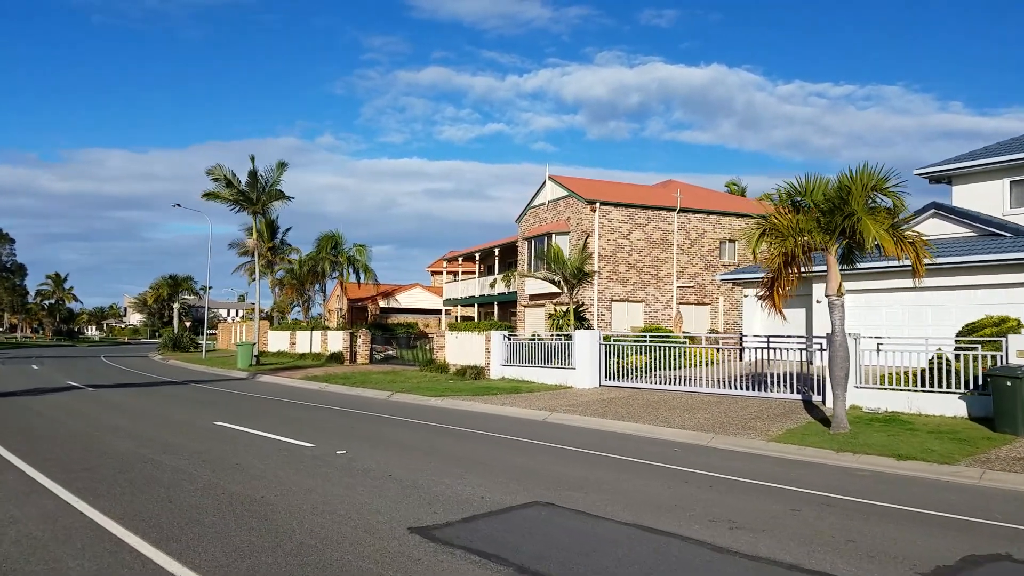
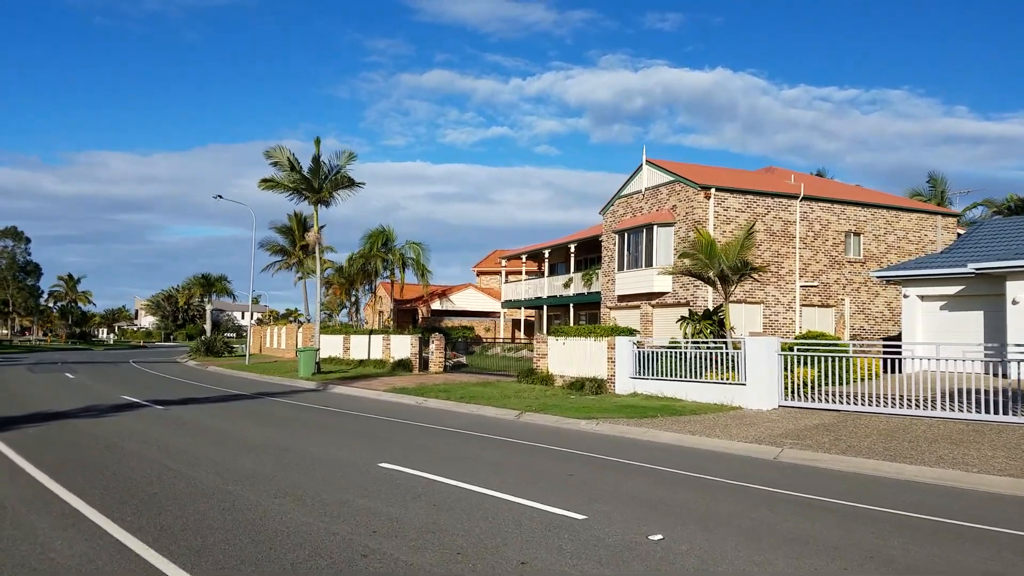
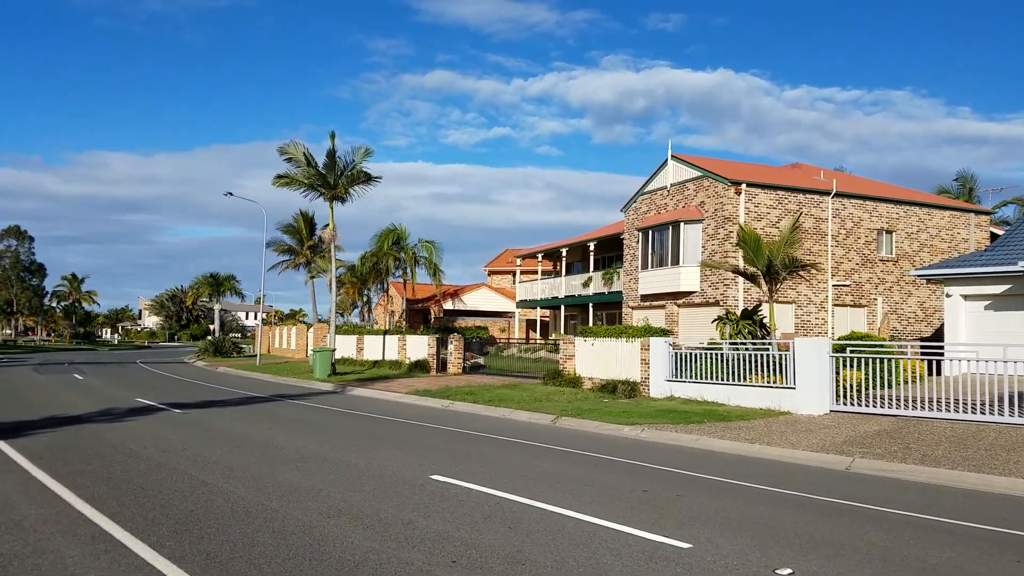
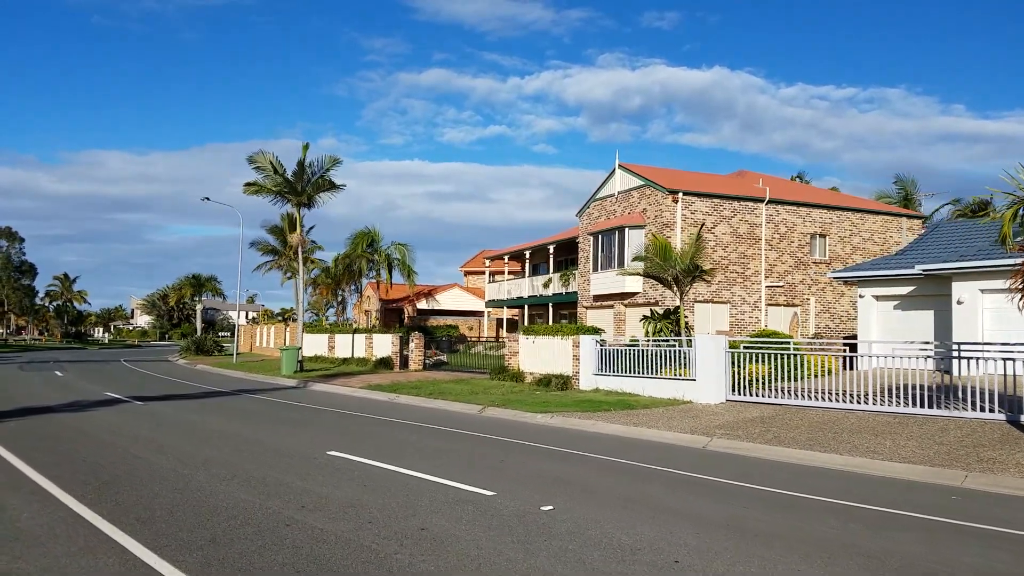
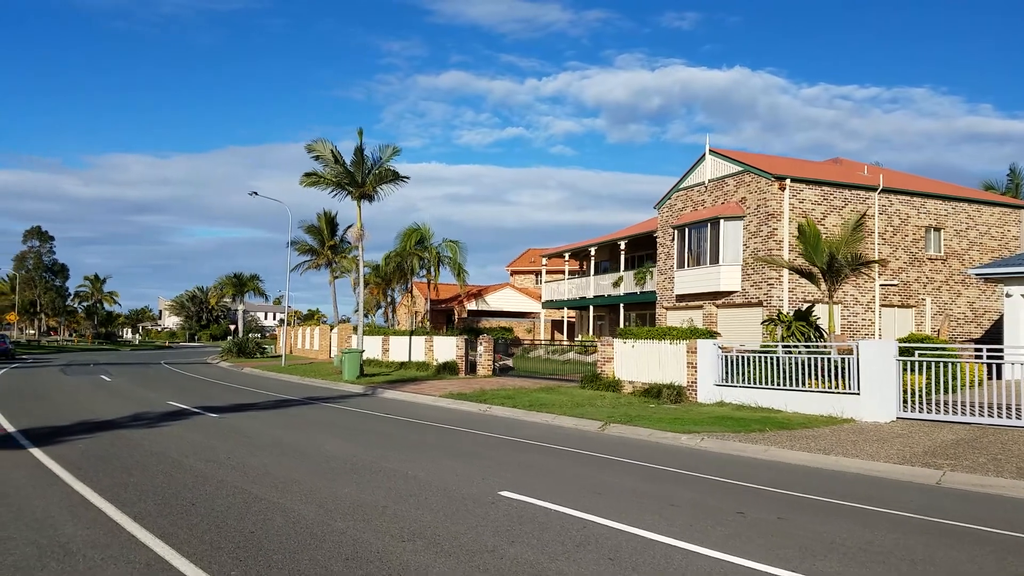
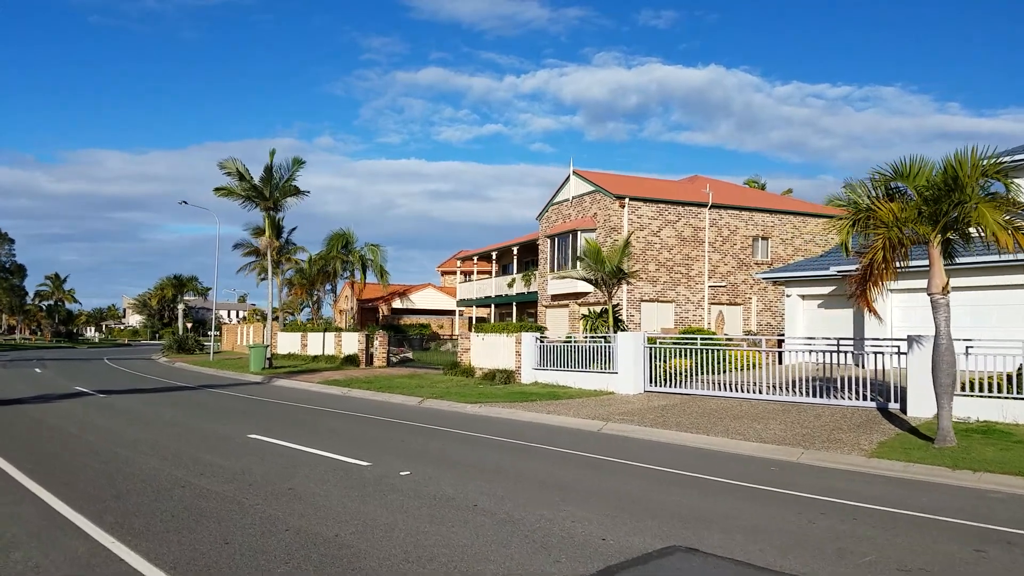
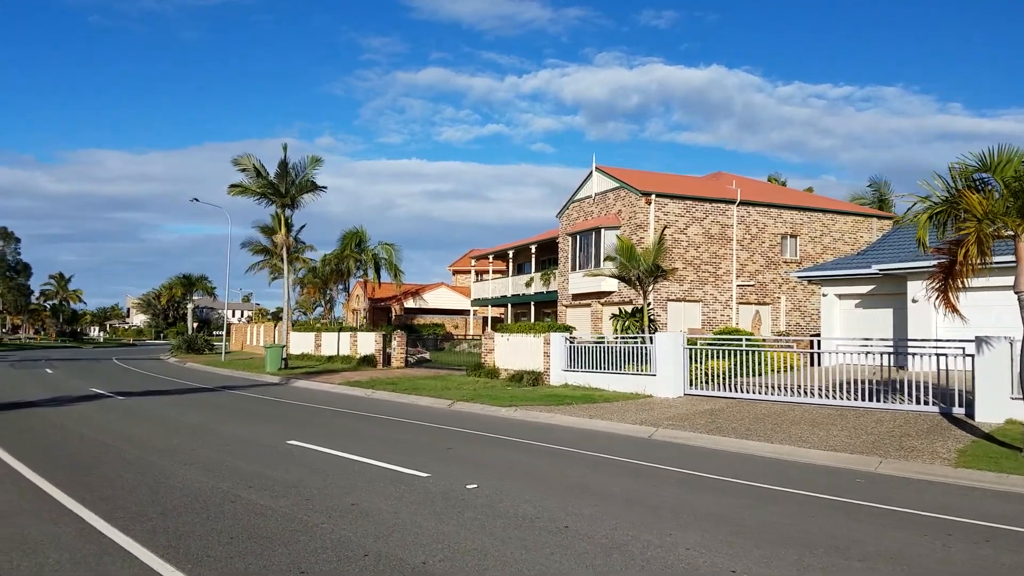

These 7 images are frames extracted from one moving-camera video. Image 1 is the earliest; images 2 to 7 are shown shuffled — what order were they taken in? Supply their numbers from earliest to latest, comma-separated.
6, 7, 4, 2, 3, 5
